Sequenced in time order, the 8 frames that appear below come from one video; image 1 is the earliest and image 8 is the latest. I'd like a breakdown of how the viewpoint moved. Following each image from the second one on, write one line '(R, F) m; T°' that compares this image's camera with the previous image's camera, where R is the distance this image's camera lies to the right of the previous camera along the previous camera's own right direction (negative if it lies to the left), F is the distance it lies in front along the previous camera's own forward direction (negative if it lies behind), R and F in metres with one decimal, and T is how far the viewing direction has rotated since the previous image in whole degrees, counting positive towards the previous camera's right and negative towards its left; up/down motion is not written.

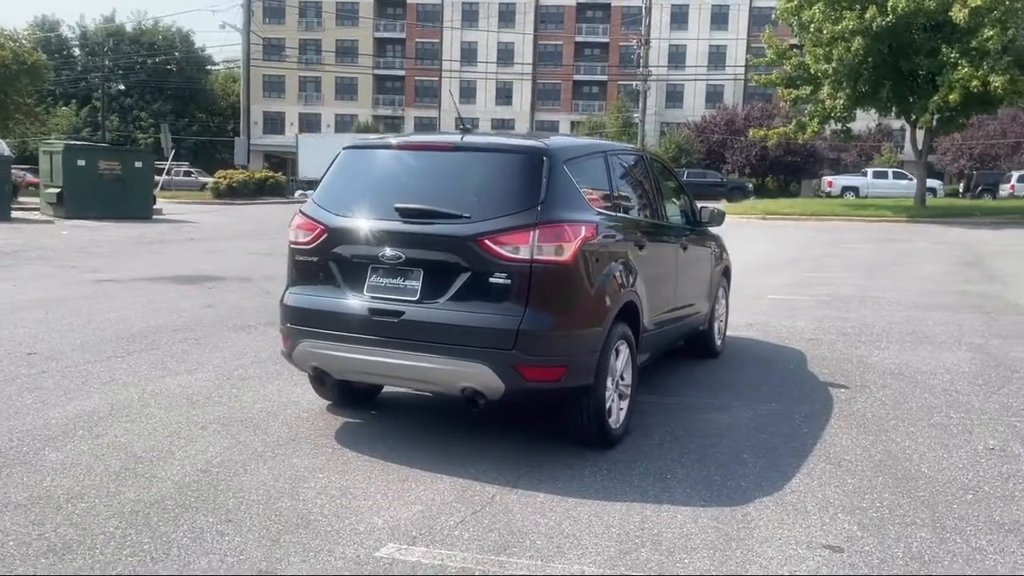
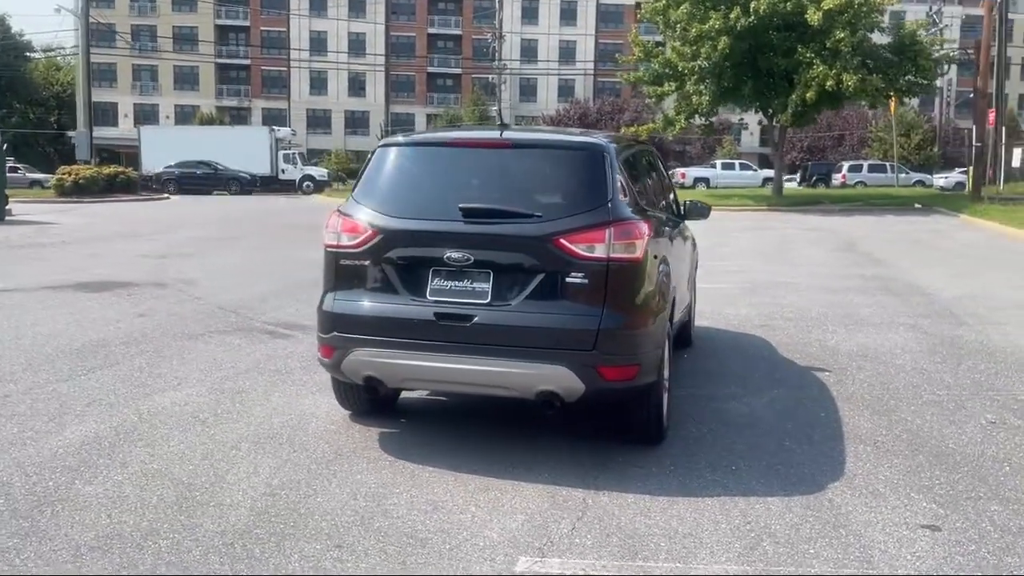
(-1.4, +0.2) m; +10°
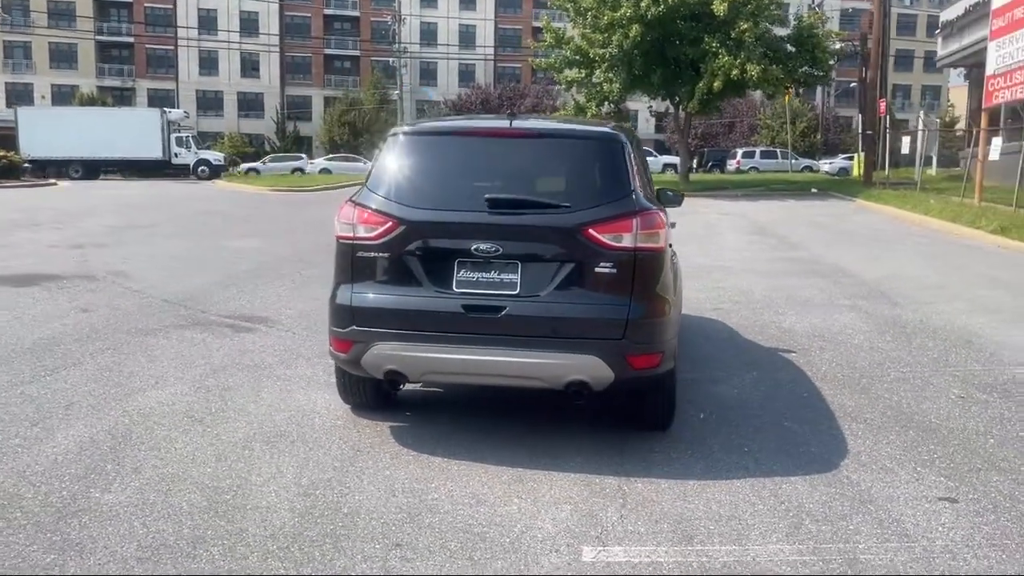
(-0.8, +0.1) m; +7°
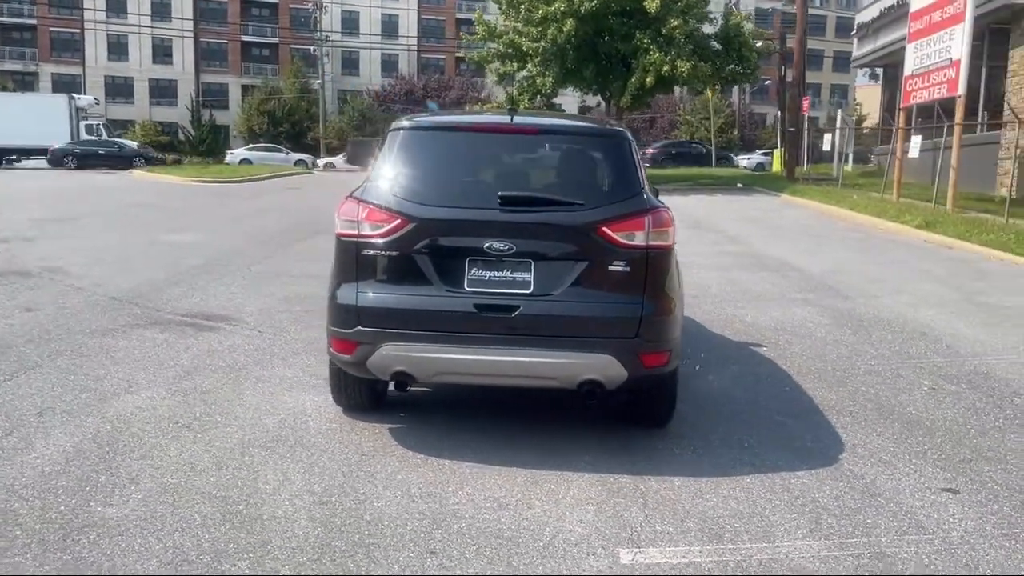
(-0.6, +0.1) m; +5°
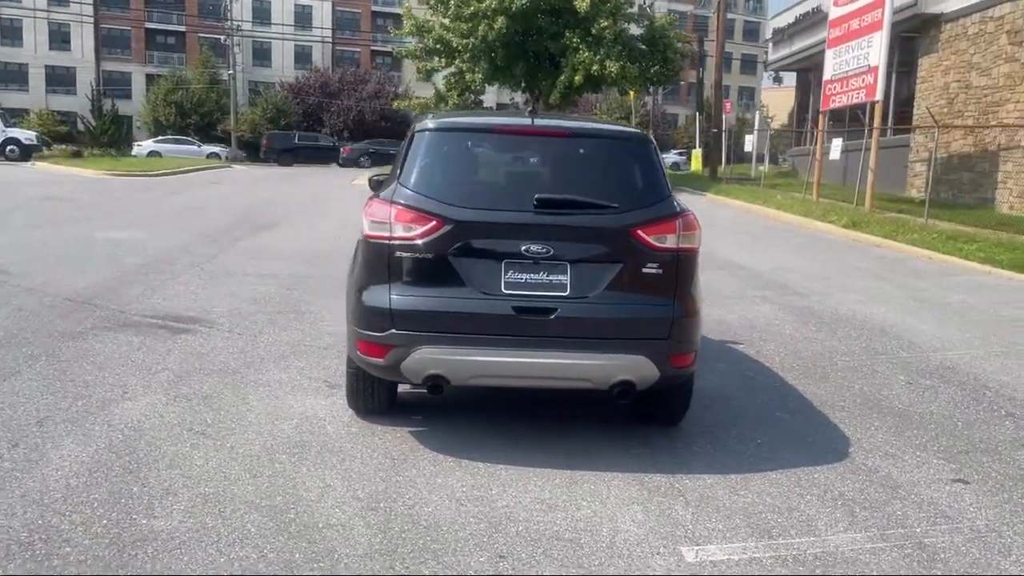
(-0.8, 0.0) m; +6°
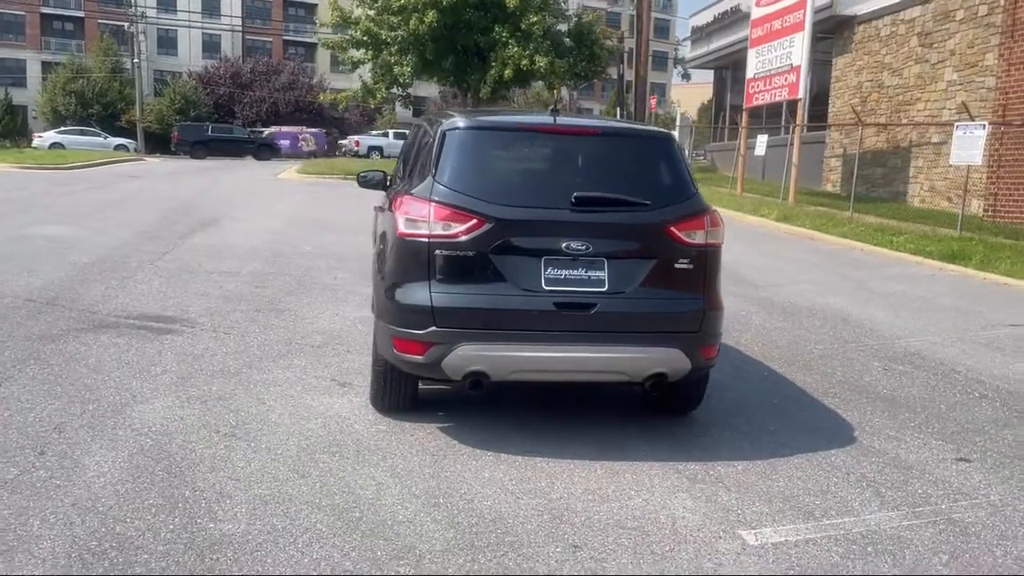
(-0.8, -0.1) m; +6°
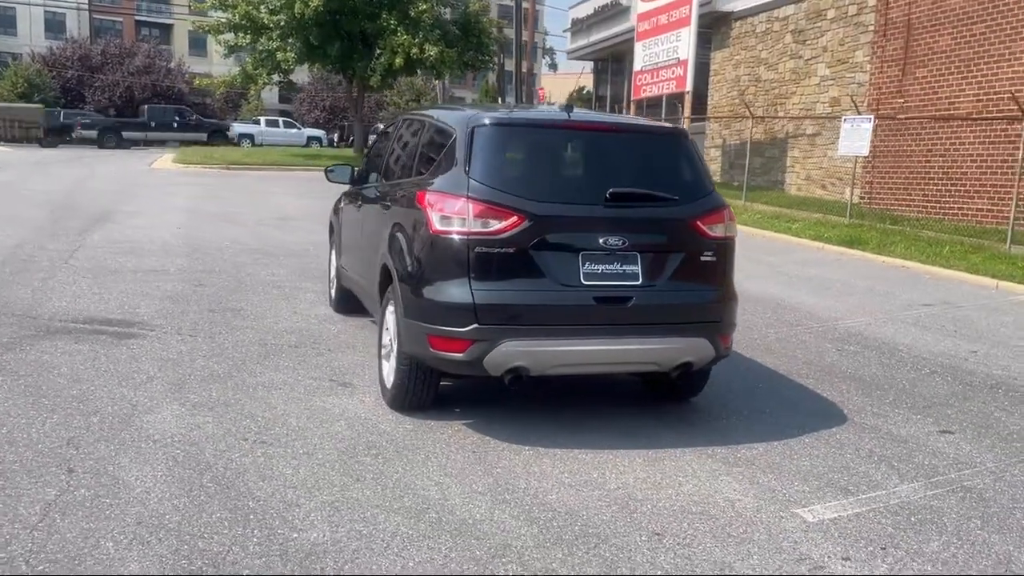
(-1.1, 0.0) m; +9°
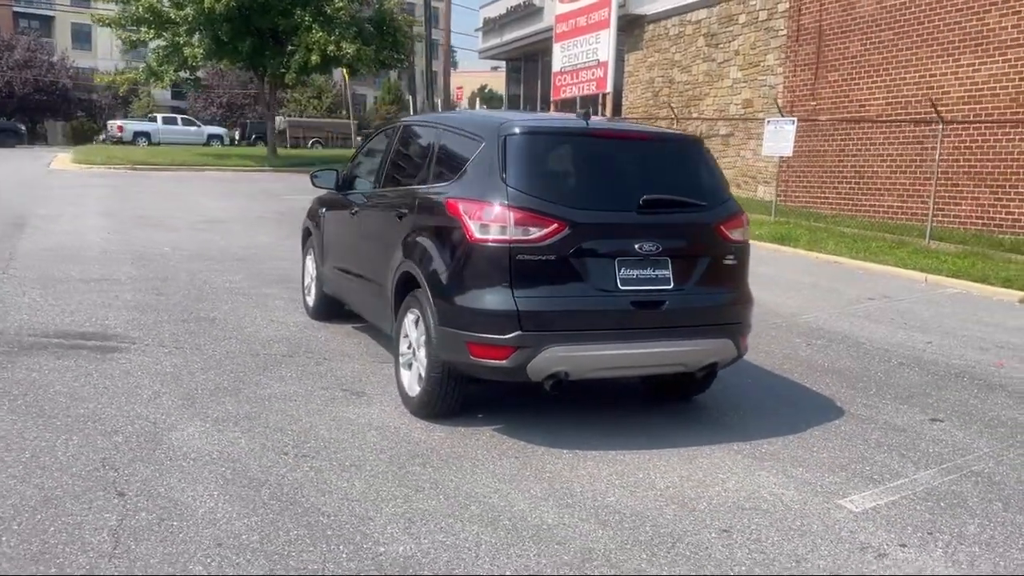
(-0.9, 0.0) m; +6°
